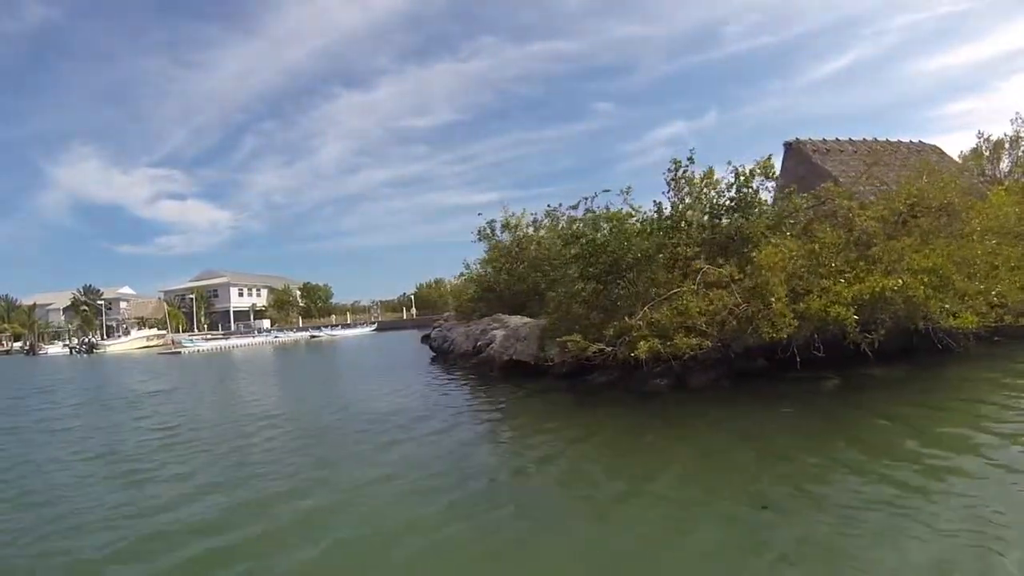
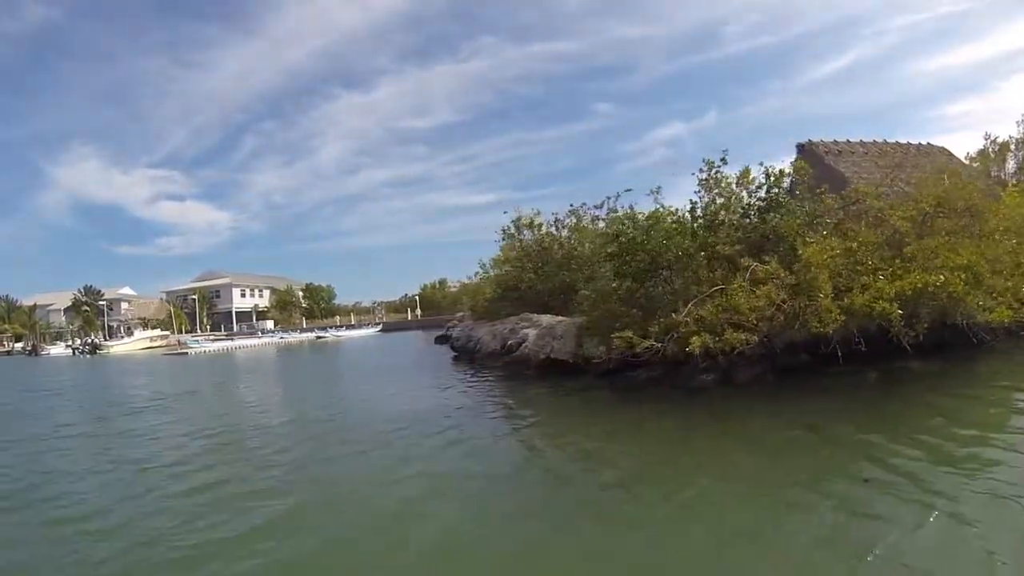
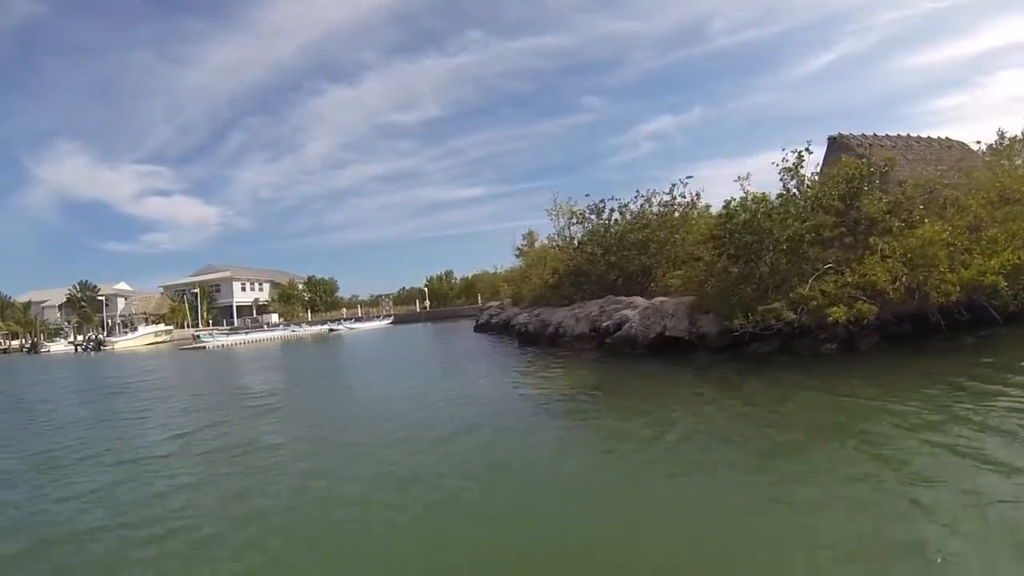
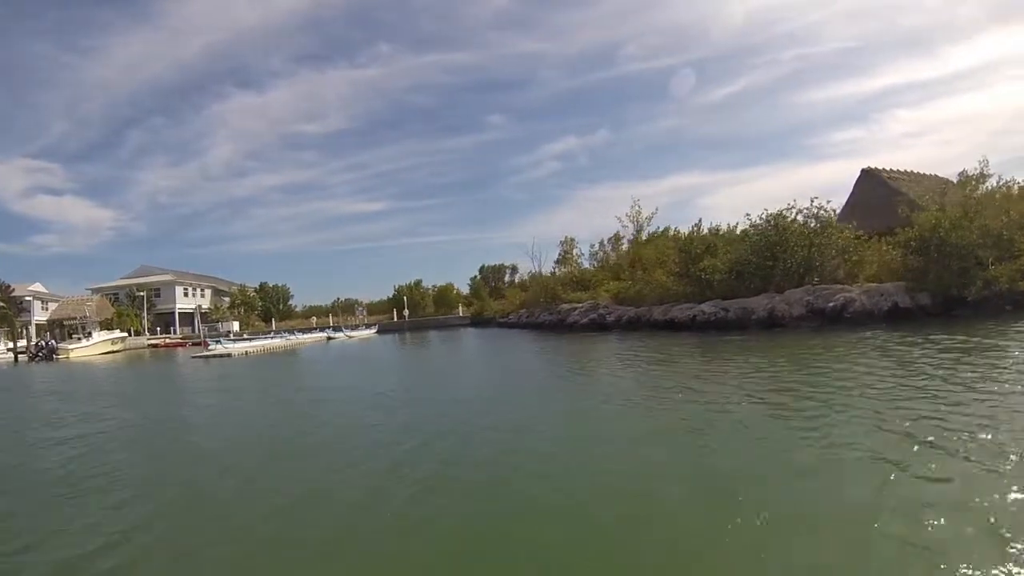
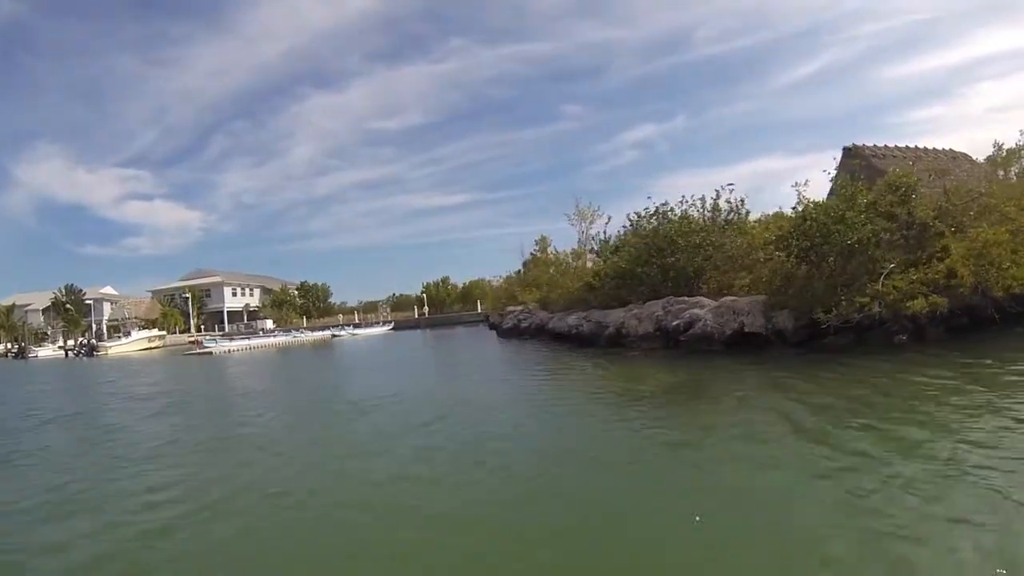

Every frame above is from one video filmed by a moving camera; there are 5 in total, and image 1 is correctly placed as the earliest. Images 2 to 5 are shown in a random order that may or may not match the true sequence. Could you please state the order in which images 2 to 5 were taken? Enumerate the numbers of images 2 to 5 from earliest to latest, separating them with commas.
2, 3, 5, 4
